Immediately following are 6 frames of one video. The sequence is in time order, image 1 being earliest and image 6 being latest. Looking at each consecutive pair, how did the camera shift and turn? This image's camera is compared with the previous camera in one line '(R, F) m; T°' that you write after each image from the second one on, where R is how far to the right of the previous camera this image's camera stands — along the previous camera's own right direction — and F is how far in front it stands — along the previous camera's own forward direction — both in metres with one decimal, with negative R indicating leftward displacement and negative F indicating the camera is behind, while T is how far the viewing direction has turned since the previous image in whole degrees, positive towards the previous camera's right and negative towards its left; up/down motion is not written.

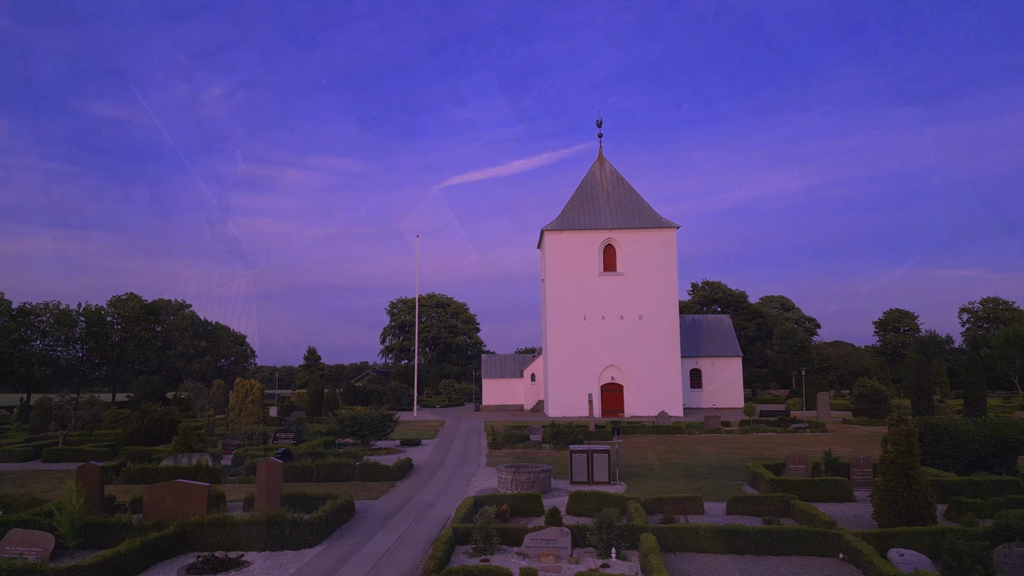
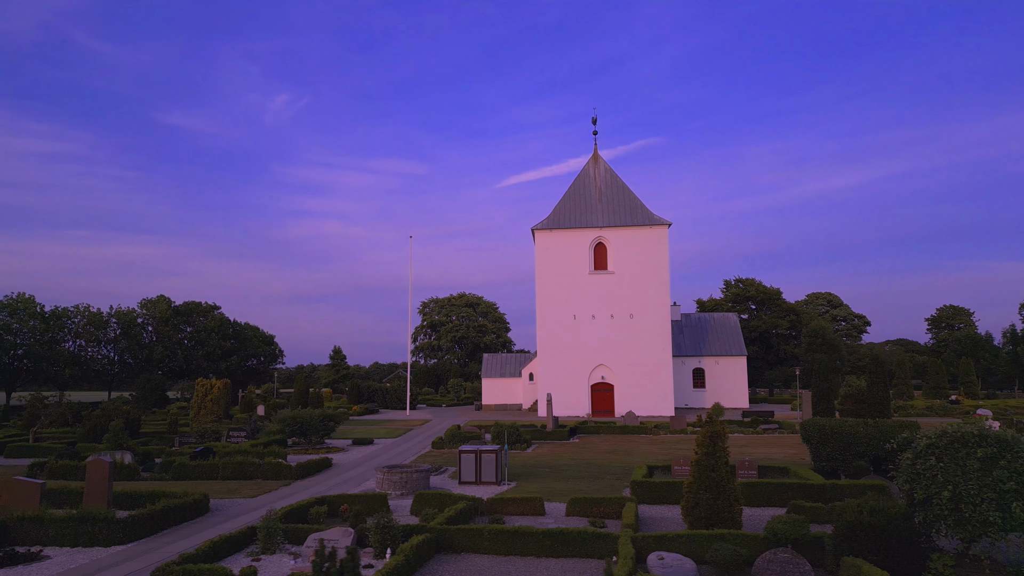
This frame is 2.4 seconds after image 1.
(+3.3, +0.1) m; -4°
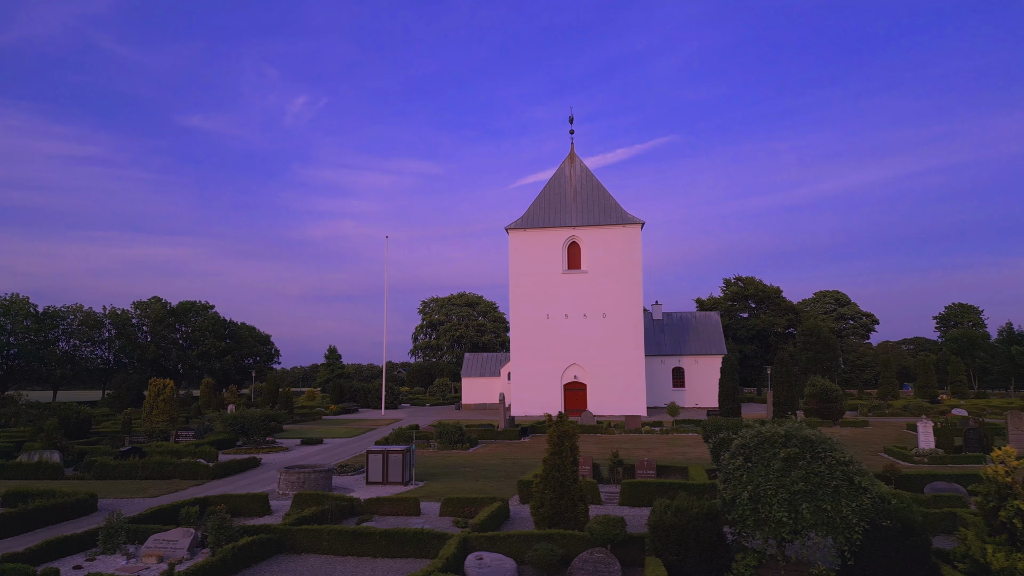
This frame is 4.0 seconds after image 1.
(+2.2, 0.0) m; -1°
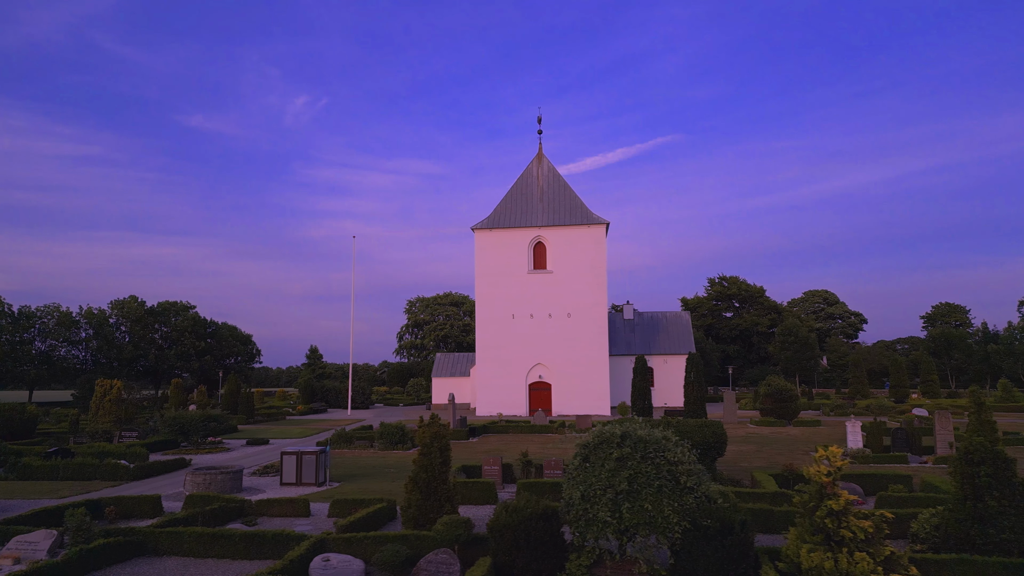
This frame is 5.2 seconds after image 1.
(+1.7, -0.1) m; +1°
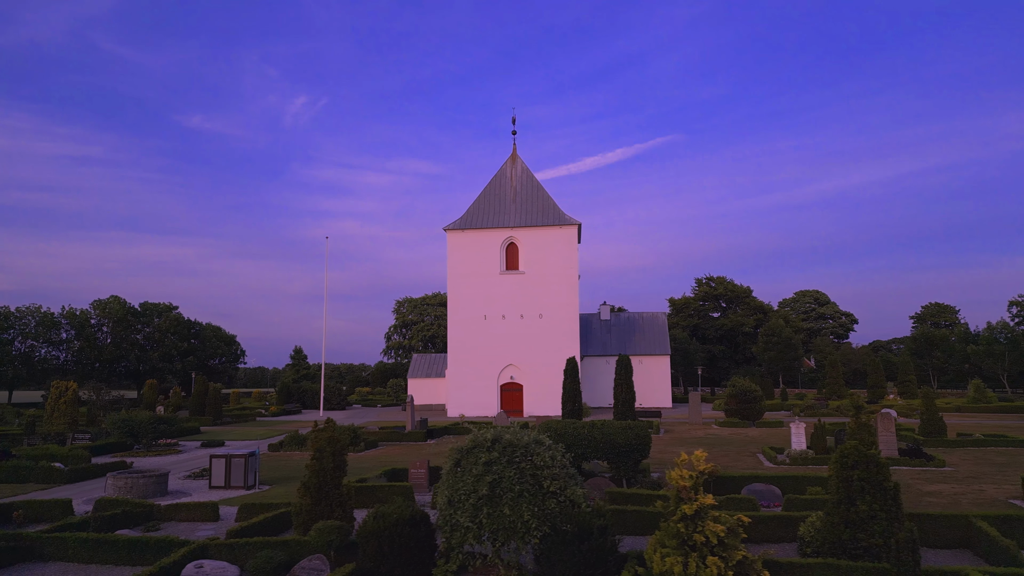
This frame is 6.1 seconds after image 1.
(+1.4, 0.0) m; +1°
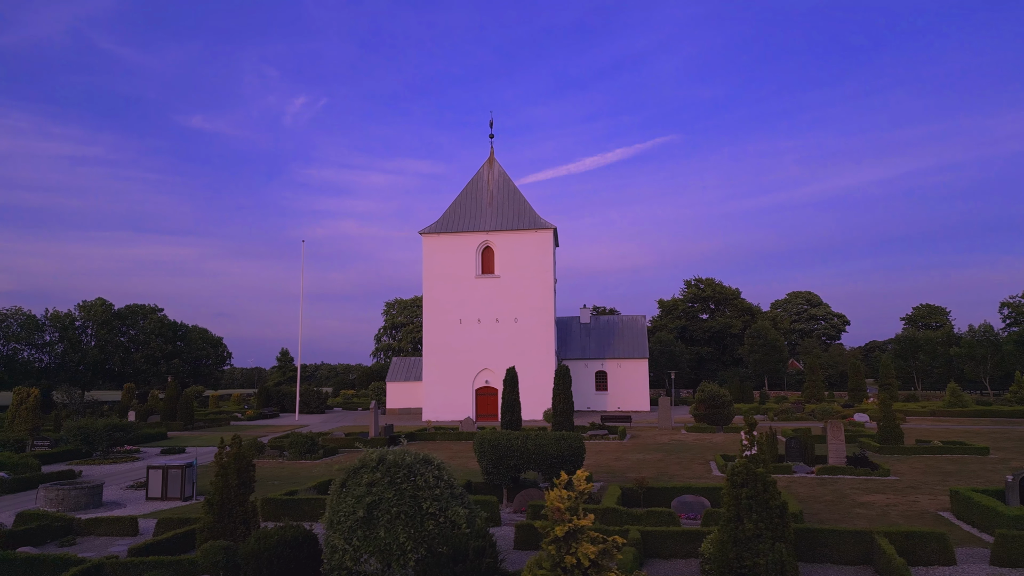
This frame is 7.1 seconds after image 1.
(+1.2, 0.0) m; +1°
